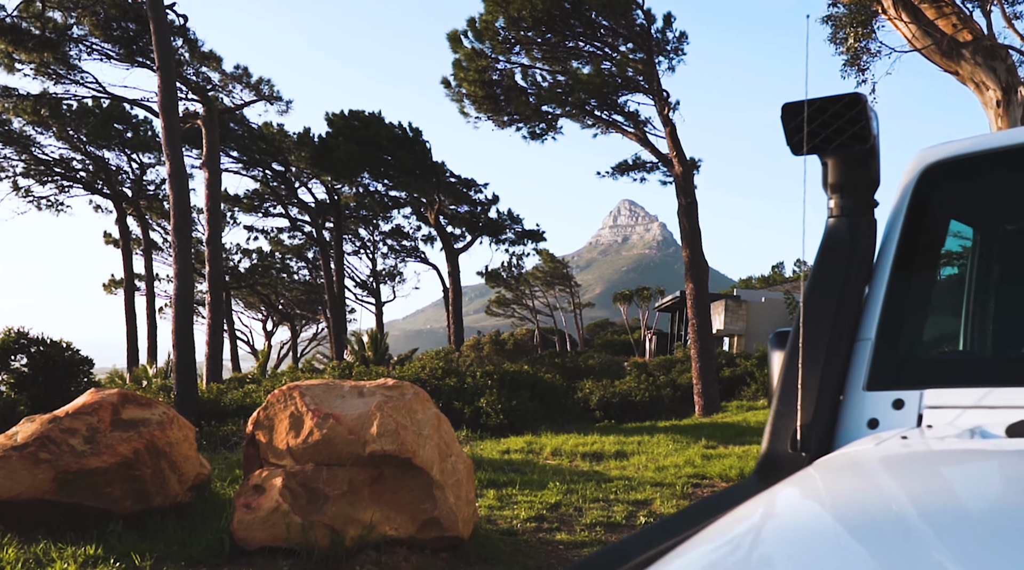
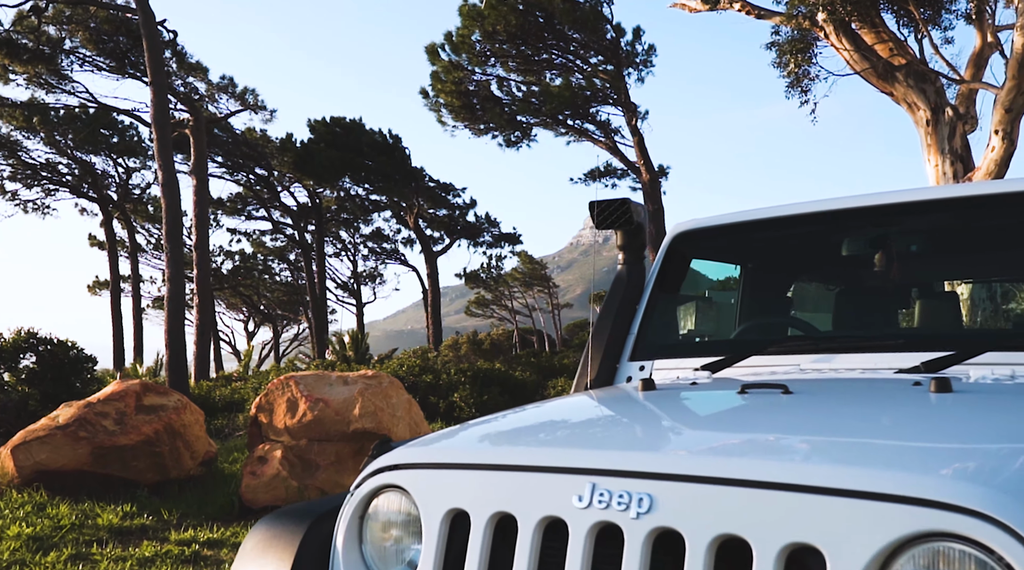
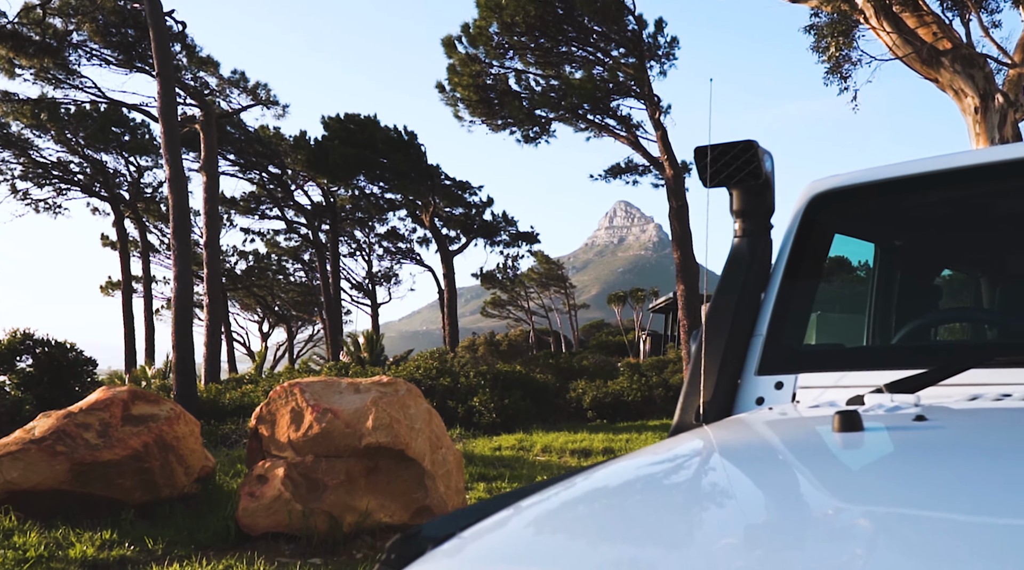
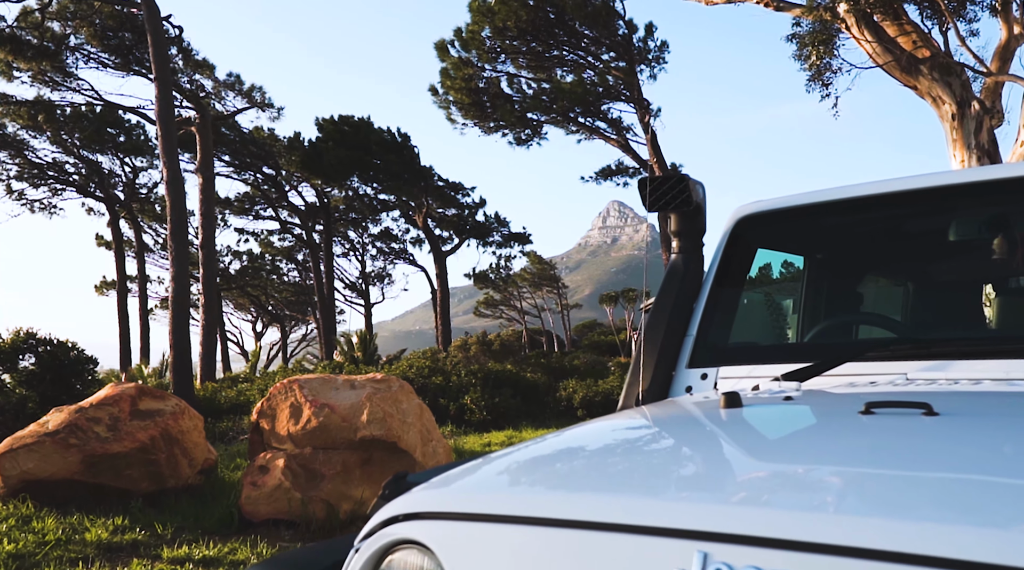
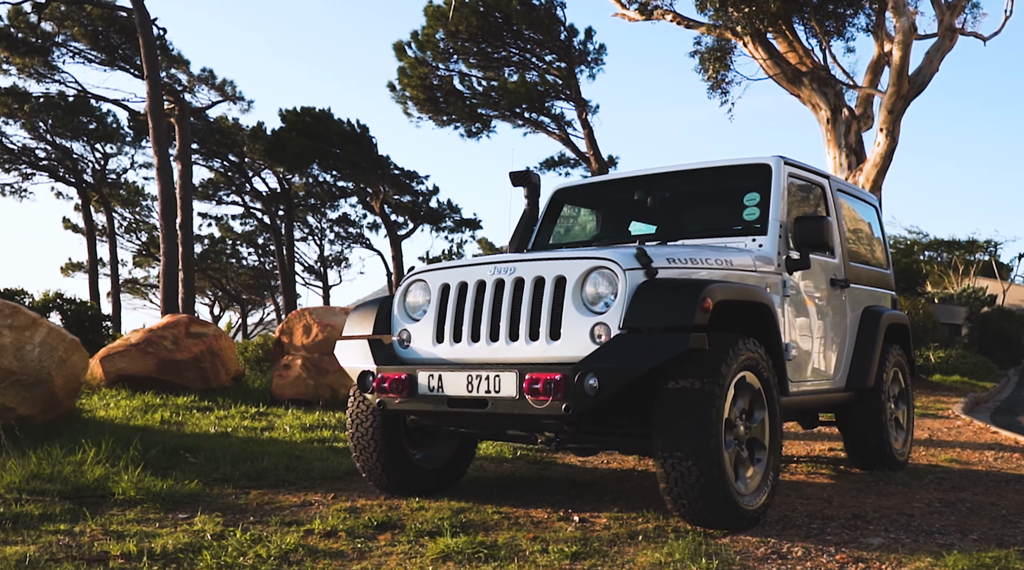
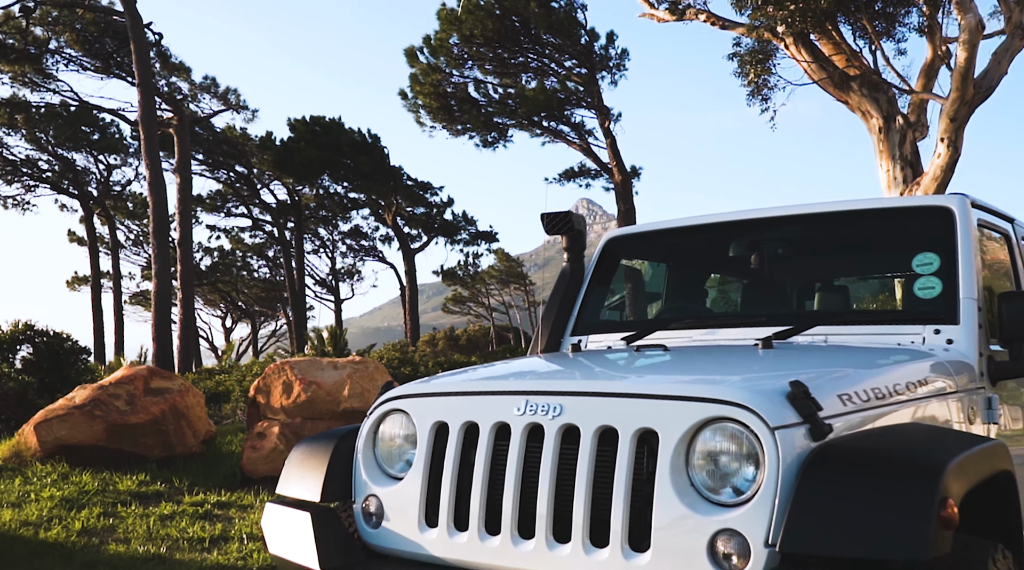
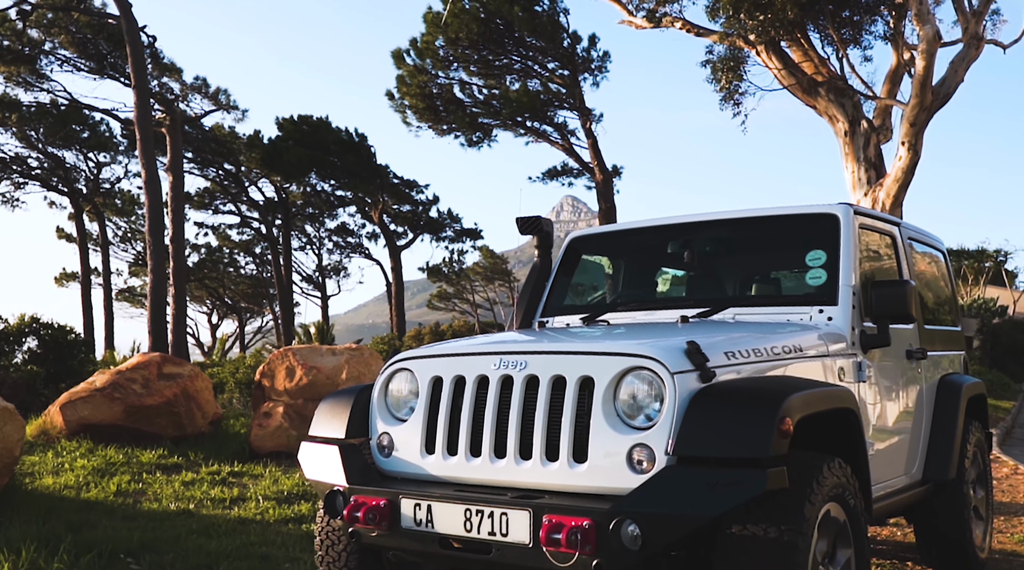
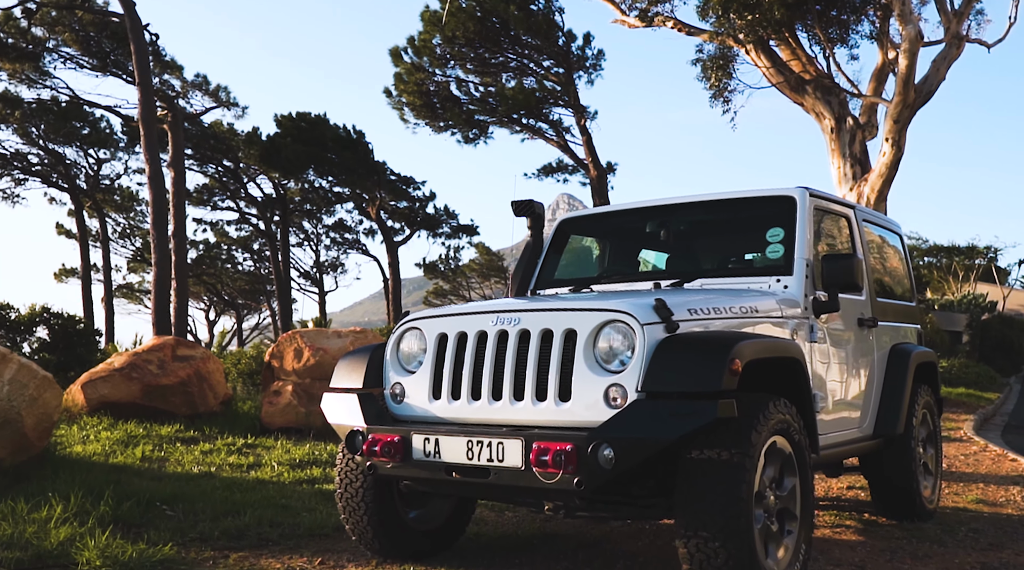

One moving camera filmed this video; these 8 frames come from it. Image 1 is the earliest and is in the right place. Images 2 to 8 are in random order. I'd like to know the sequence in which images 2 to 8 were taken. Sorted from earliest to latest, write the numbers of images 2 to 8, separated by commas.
3, 4, 2, 6, 7, 8, 5
